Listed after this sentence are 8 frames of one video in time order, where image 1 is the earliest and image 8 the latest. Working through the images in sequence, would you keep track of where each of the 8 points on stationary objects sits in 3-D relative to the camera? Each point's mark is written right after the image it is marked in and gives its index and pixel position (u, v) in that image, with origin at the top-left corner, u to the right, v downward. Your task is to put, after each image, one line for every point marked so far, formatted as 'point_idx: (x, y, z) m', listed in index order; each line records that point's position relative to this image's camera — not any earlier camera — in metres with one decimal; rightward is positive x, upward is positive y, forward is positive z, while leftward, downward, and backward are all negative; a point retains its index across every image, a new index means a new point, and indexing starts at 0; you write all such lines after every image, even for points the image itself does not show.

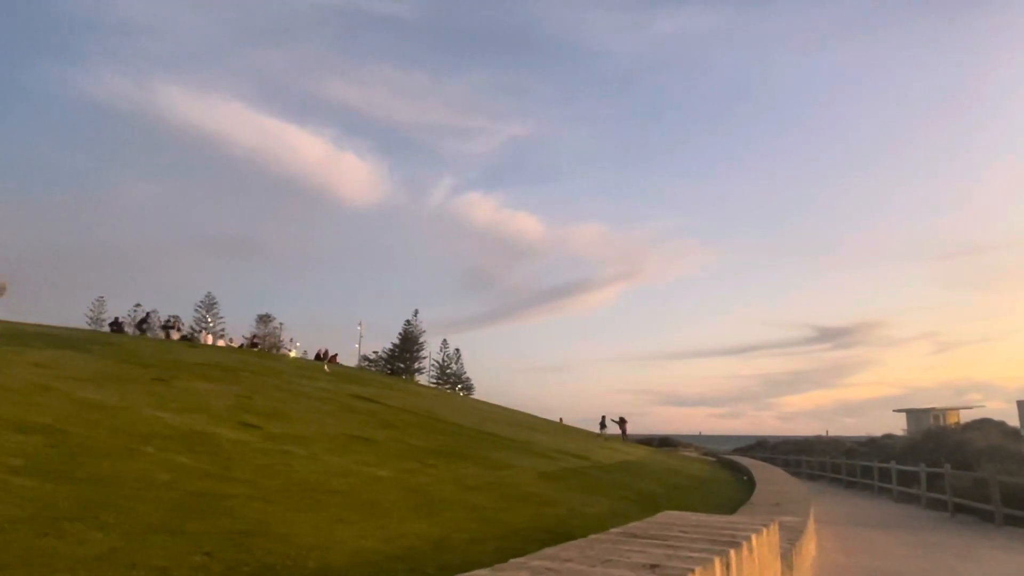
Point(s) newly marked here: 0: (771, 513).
0: (+4.7, -4.2, +12.5) m
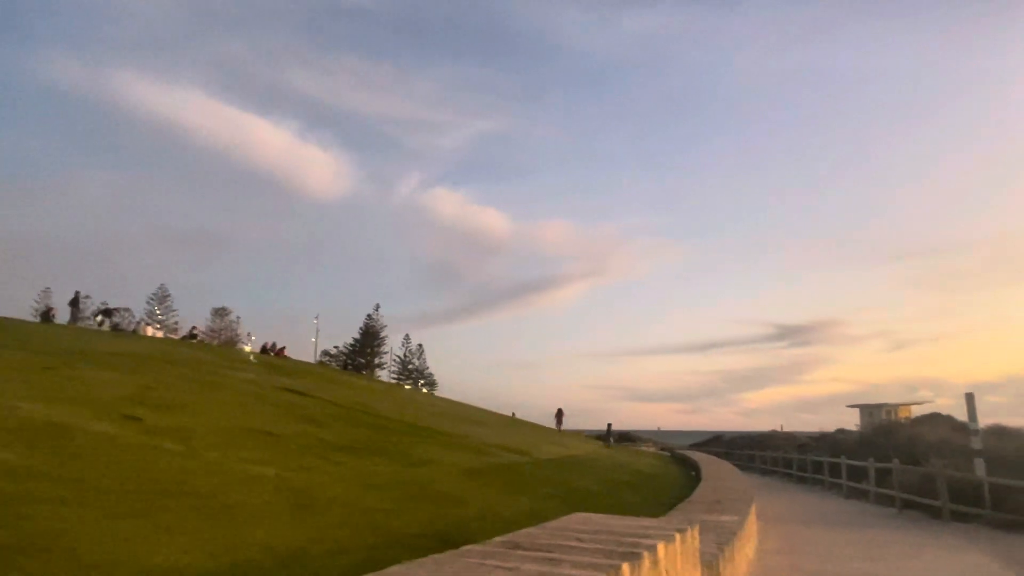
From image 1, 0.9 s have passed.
0: (+3.3, -3.9, +11.7) m
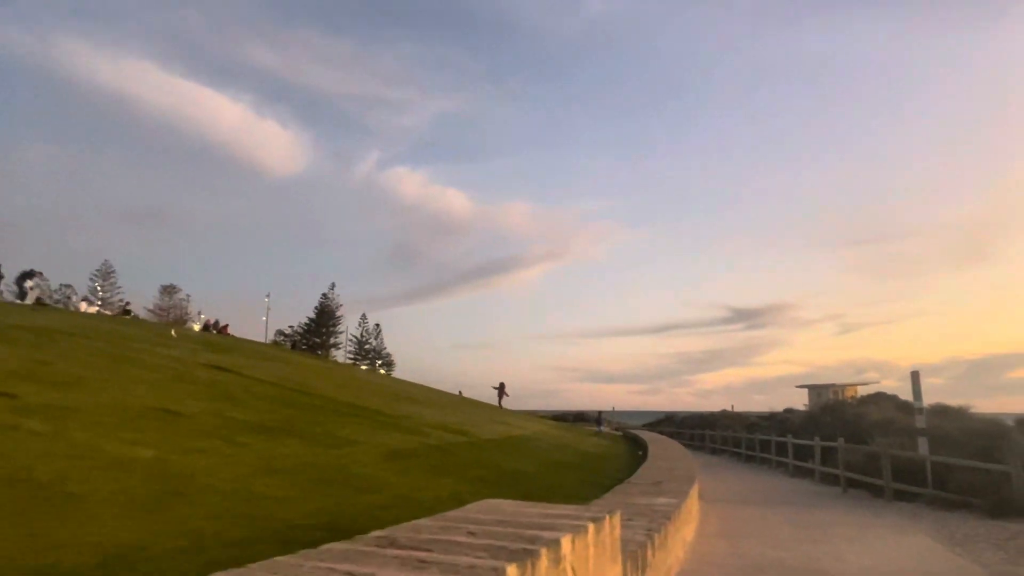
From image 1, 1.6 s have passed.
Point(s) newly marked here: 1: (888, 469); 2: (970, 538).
0: (+2.1, -3.4, +10.9) m
1: (+9.3, -4.5, +16.8) m
2: (+8.0, -4.4, +11.8) m
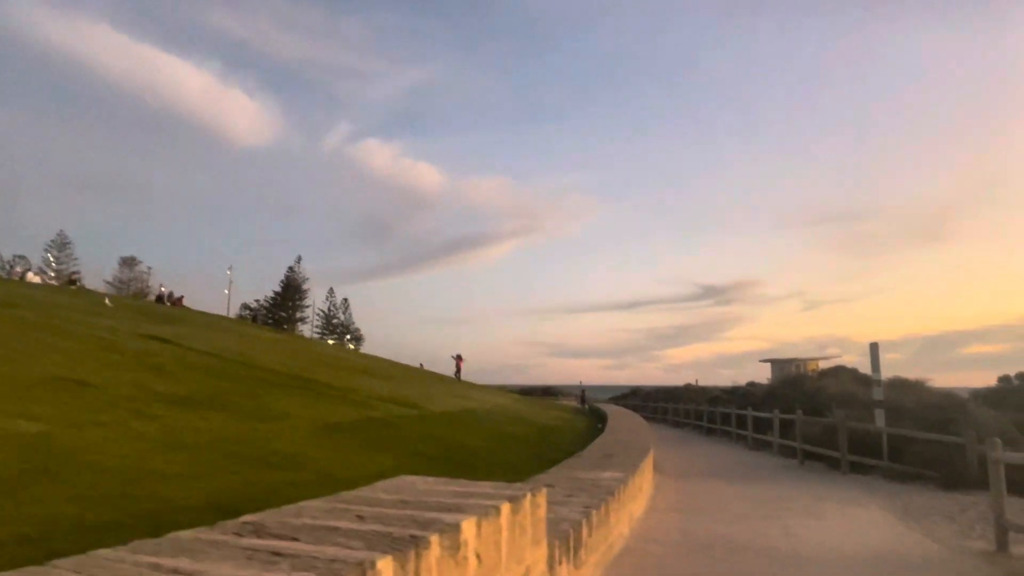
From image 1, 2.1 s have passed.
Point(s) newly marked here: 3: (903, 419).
0: (+1.2, -2.8, +10.4) m
1: (+8.1, -3.8, +16.6) m
2: (+7.0, -3.8, +11.6) m
3: (+10.7, -3.6, +18.6) m
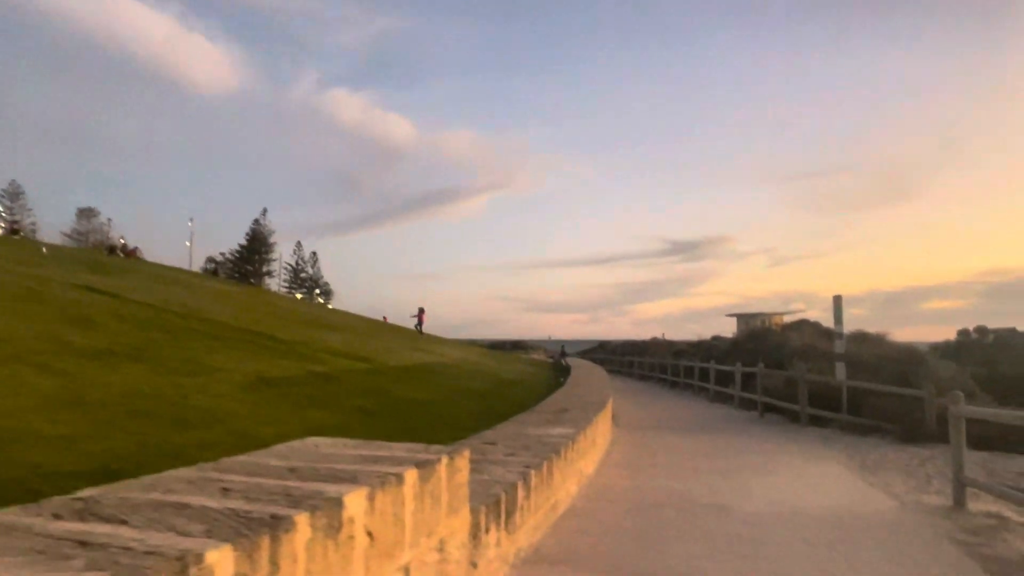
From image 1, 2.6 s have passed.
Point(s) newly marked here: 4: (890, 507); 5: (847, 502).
0: (+0.4, -2.0, +9.9) m
1: (+7.1, -2.6, +16.4) m
2: (+6.2, -3.0, +11.3) m
3: (+9.6, -2.3, +18.5) m
4: (+4.8, -2.8, +8.5) m
5: (+4.3, -2.8, +8.7) m
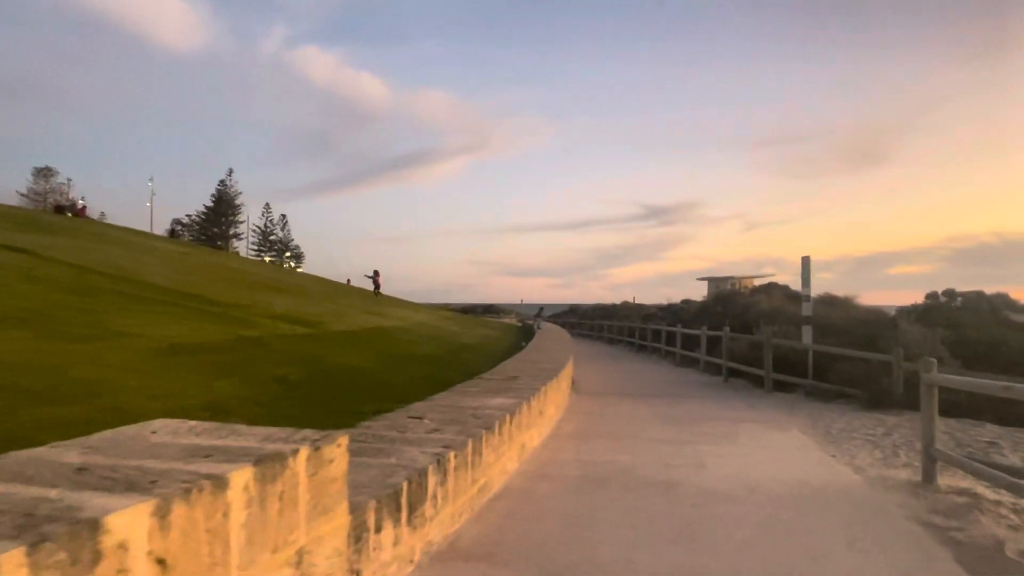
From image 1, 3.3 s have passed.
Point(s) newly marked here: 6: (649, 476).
0: (-0.5, -1.4, +9.0) m
1: (+6.0, -1.7, +15.8) m
2: (+5.3, -2.3, +10.7) m
3: (+8.4, -1.3, +17.9) m
4: (+4.0, -2.3, +7.8) m
5: (+3.5, -2.3, +8.0) m
6: (+1.6, -2.2, +8.0) m
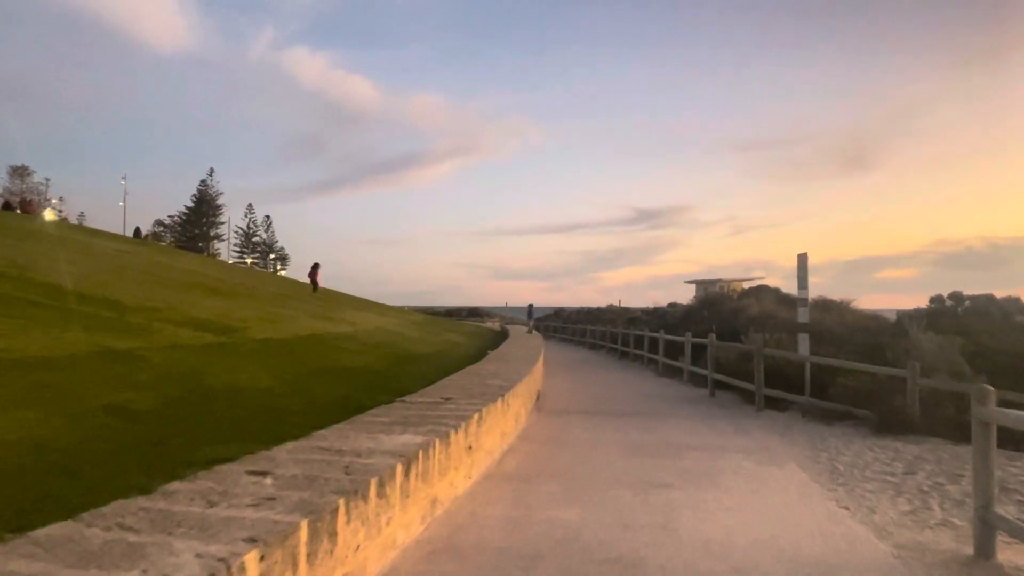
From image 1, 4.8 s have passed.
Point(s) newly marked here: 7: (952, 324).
0: (-1.3, -1.4, +6.8) m
1: (+5.0, -1.7, +13.7) m
2: (+4.4, -2.3, +8.6) m
3: (+7.4, -1.3, +15.9) m
4: (+3.1, -2.3, +5.7) m
5: (+2.7, -2.3, +5.9) m
6: (+0.8, -2.2, +5.8) m
7: (+11.5, -0.9, +17.7) m
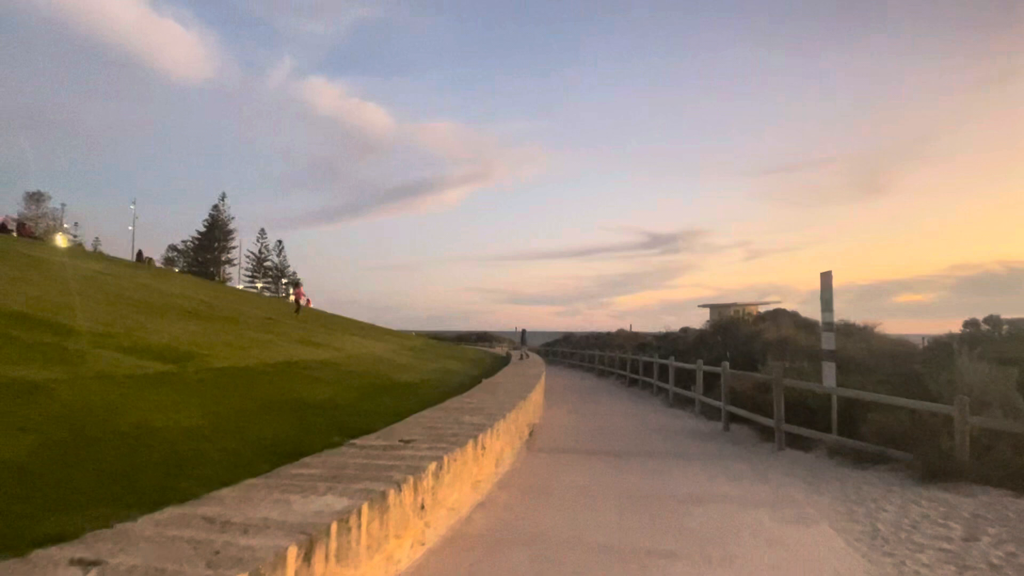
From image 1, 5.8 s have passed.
0: (-1.7, -1.6, +5.3) m
1: (+4.8, -2.1, +12.1) m
2: (+4.1, -2.6, +7.0) m
3: (+7.2, -1.8, +14.2) m
4: (+2.7, -2.4, +4.1) m
5: (+2.3, -2.4, +4.3) m
6: (+0.4, -2.3, +4.3) m
7: (+11.3, -1.5, +16.0) m
